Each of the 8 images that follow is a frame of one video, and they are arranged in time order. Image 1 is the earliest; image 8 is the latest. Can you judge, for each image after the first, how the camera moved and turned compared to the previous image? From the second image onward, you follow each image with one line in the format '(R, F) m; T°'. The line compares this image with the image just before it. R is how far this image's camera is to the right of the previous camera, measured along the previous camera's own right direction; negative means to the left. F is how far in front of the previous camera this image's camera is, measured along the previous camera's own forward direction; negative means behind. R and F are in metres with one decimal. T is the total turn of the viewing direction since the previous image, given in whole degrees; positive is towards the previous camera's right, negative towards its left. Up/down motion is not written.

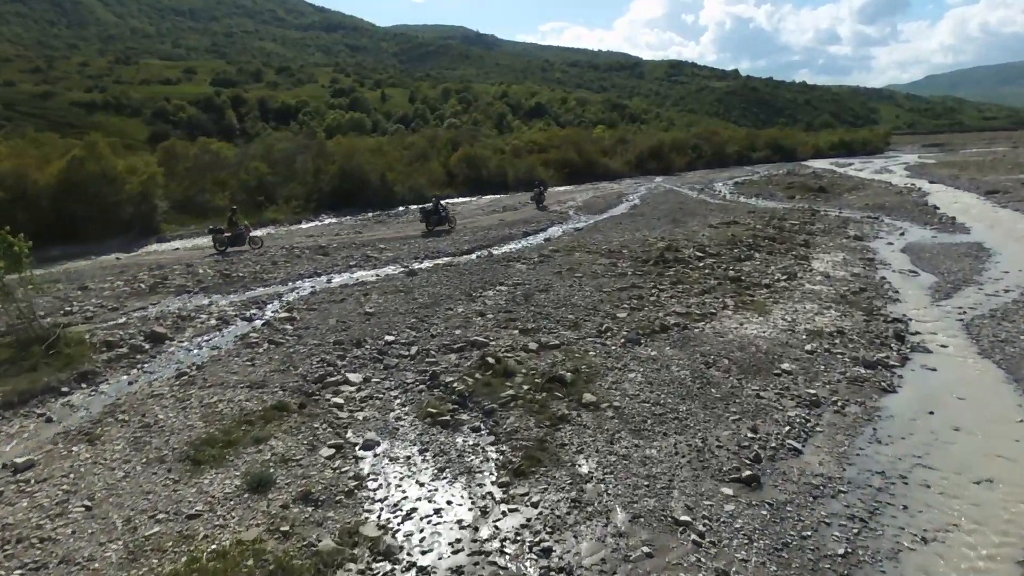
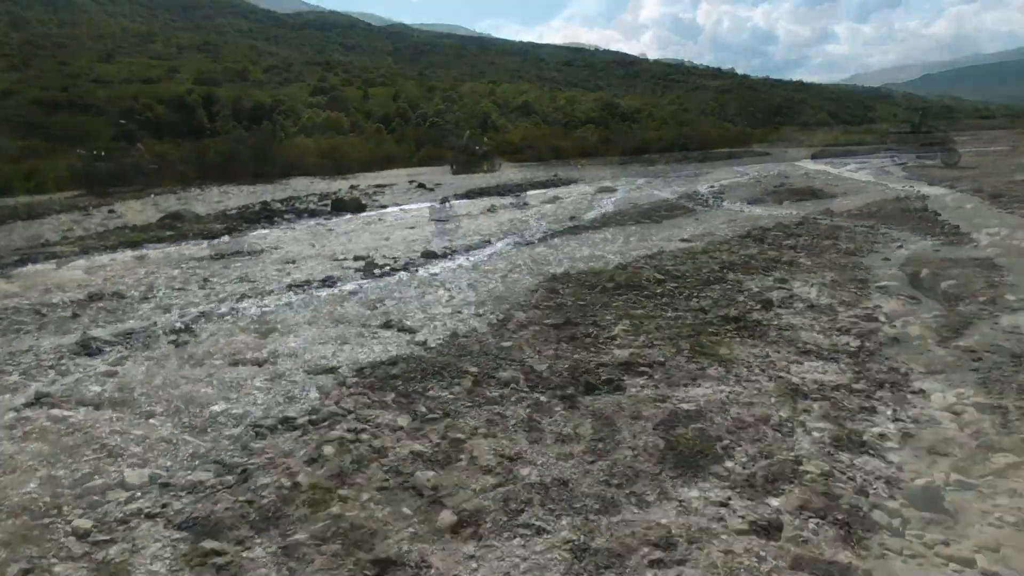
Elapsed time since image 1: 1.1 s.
(+1.0, +1.5) m; 0°
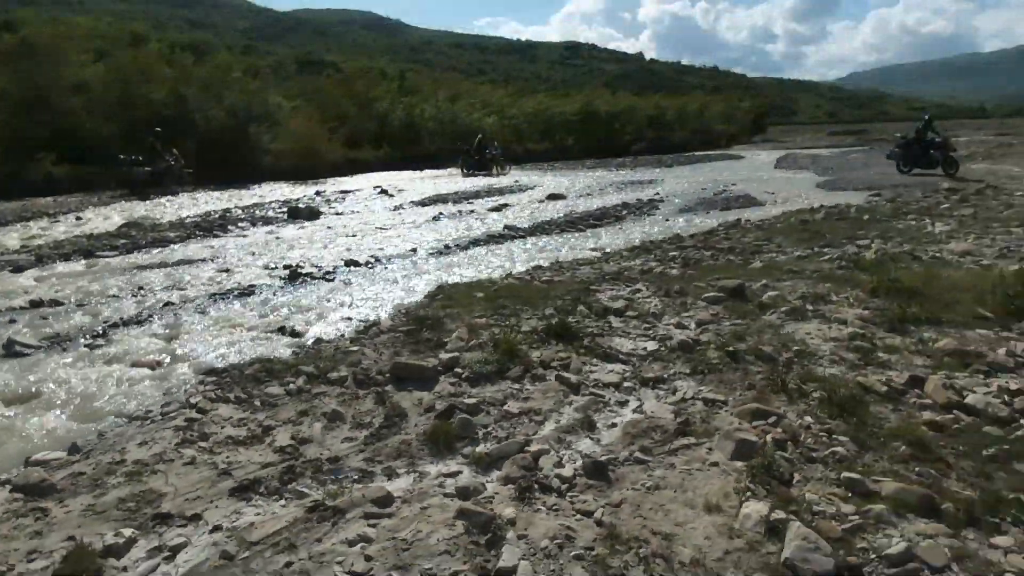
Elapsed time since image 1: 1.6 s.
(+1.3, -0.8) m; 0°
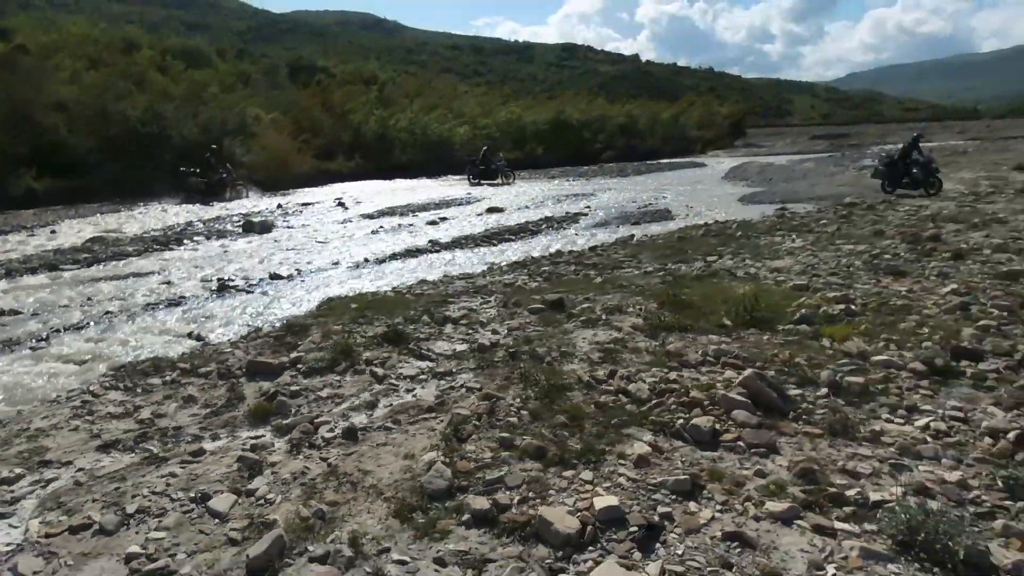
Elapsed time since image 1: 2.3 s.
(+1.8, -1.6) m; 0°
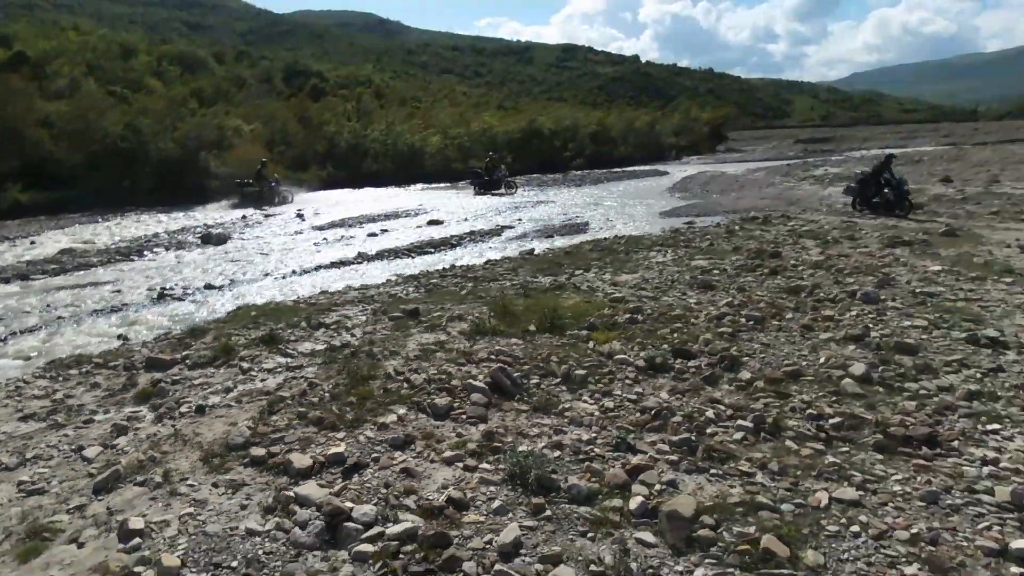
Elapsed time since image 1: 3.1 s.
(+2.3, -1.9) m; 0°
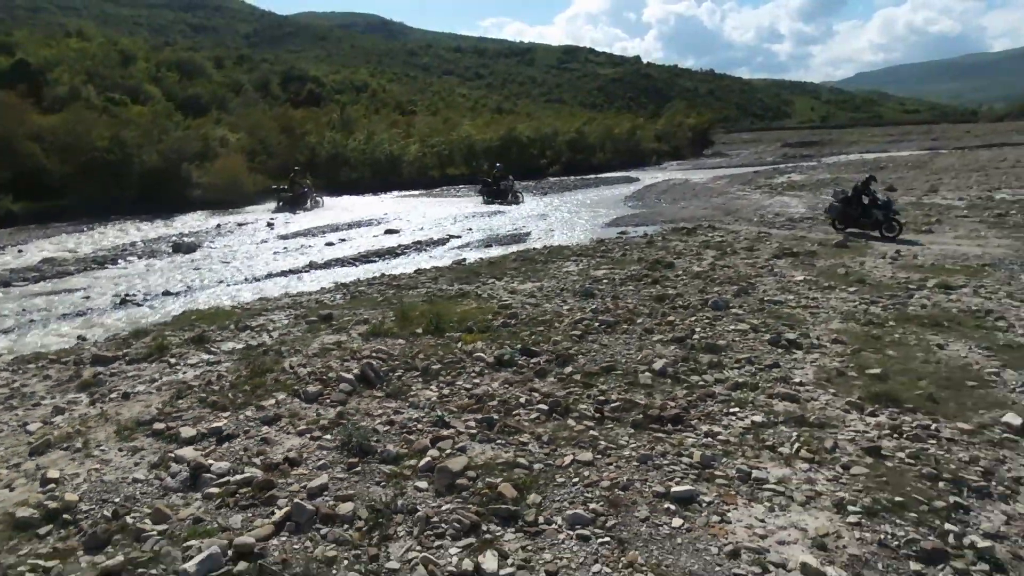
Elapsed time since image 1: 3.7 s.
(+2.0, -1.7) m; 0°
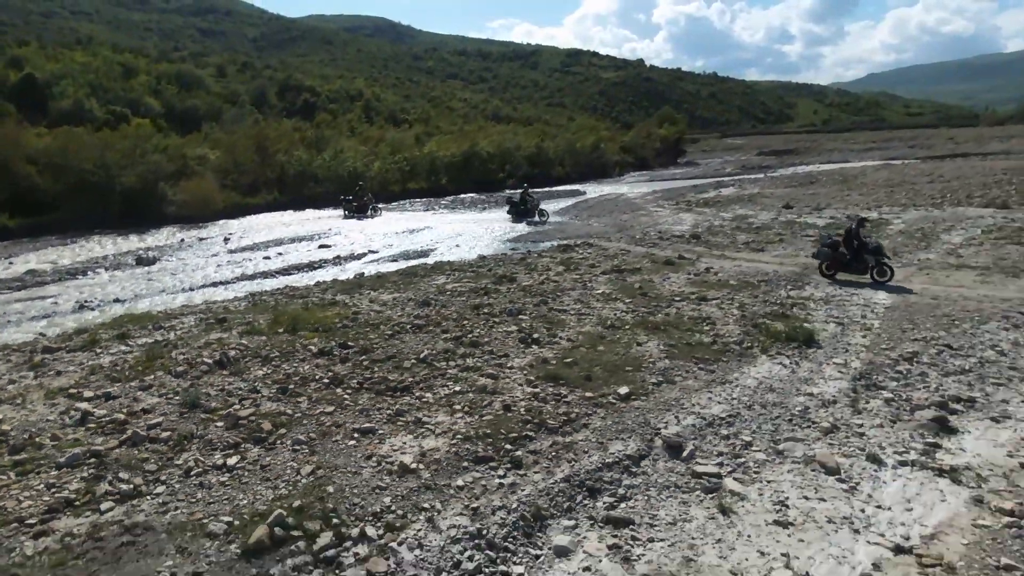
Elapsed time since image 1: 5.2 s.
(+4.3, -4.1) m; -1°
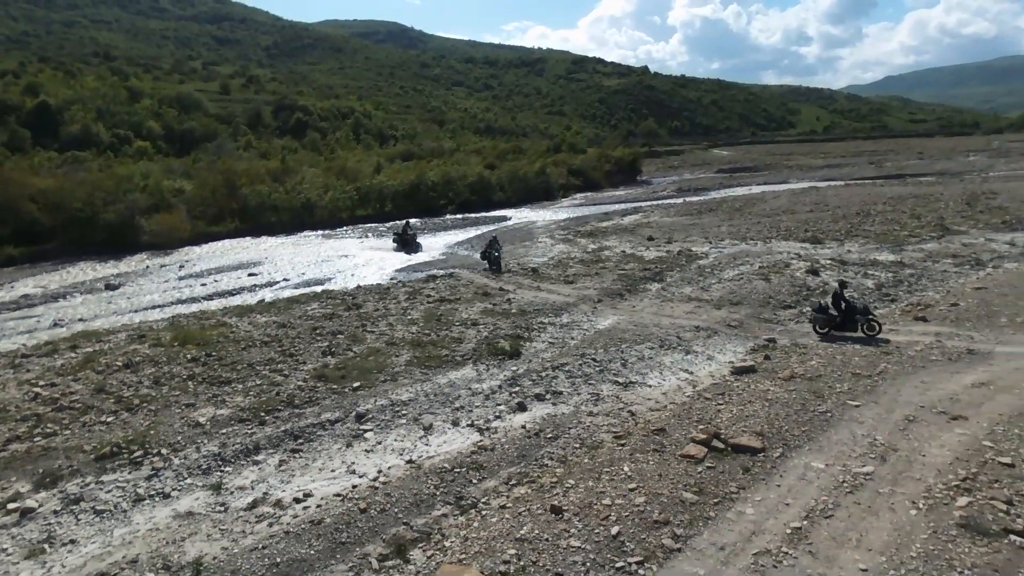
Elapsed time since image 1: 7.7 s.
(+7.5, -7.6) m; -1°
